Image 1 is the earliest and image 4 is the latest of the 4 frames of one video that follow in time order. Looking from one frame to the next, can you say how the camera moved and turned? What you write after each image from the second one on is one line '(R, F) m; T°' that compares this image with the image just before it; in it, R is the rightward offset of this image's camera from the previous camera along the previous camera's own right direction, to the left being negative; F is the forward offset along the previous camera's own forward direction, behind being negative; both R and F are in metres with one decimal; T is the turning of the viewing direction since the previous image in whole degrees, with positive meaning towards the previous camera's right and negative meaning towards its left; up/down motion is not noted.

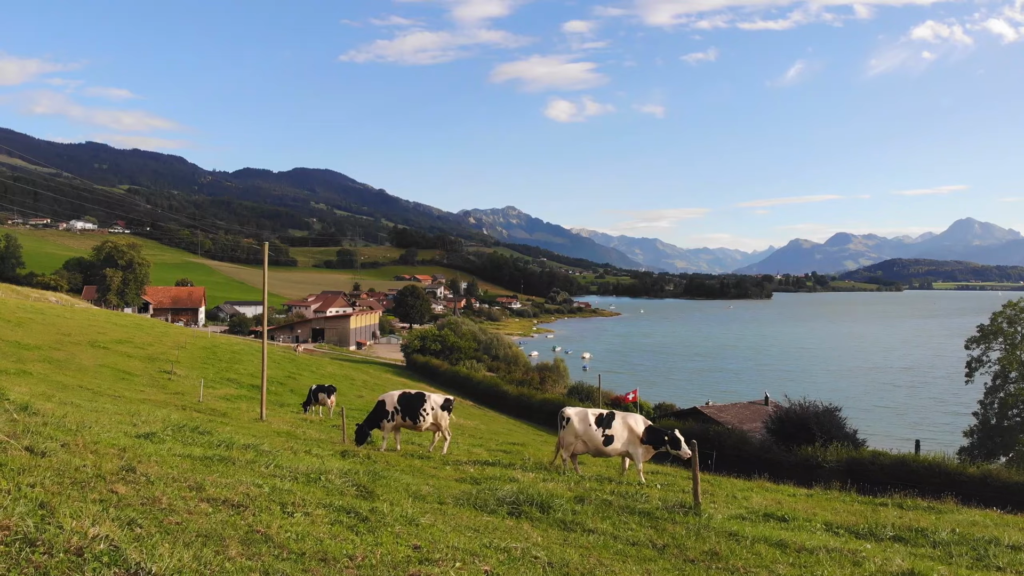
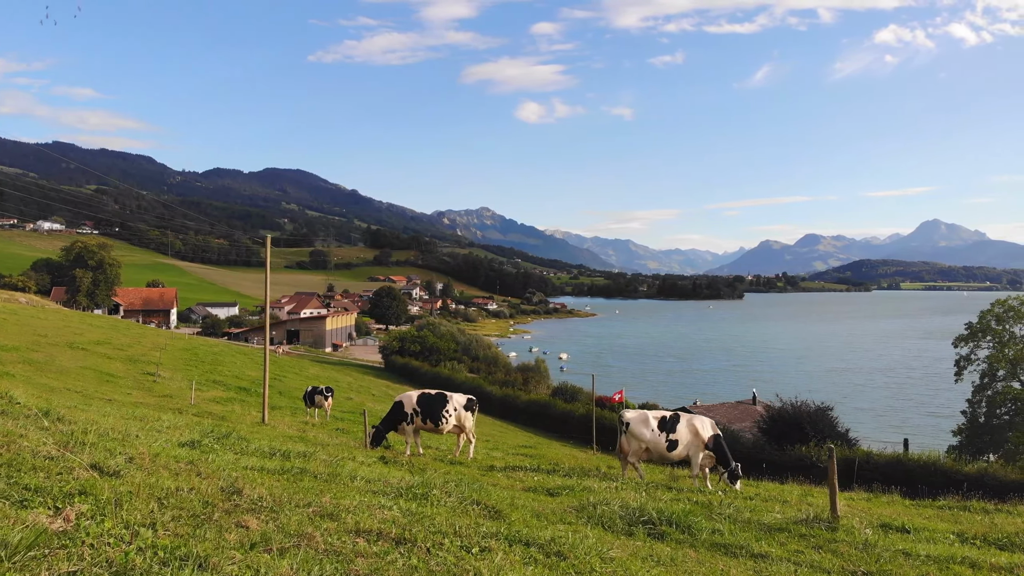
(-1.8, +1.2) m; +2°
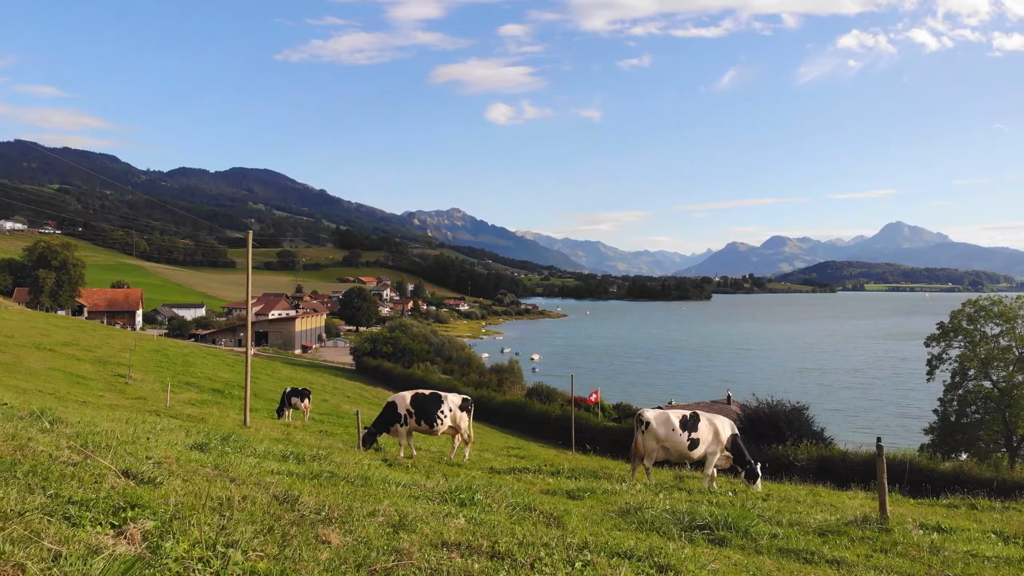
(-0.8, +0.5) m; +2°
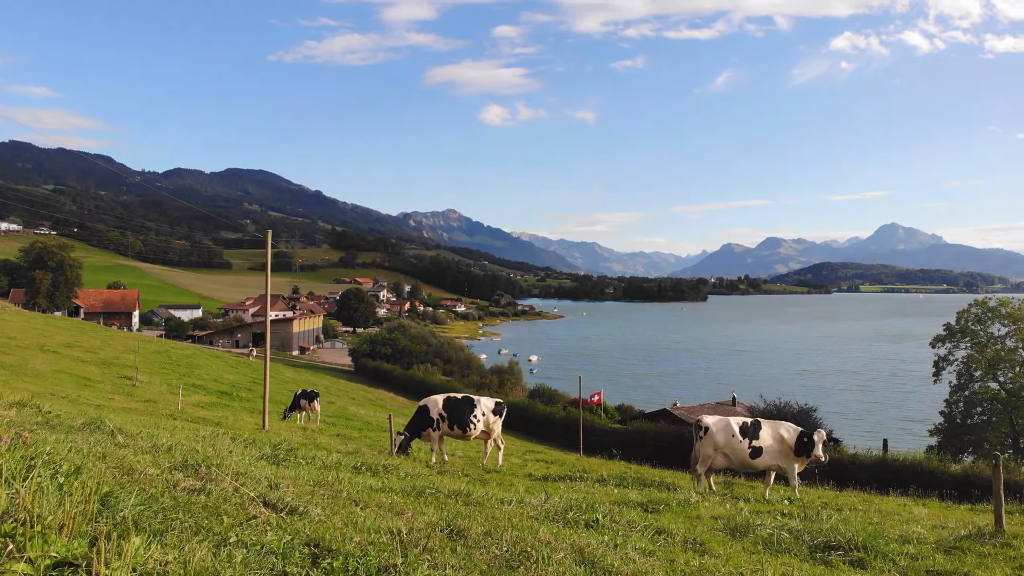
(-1.2, +0.5) m; 0°
